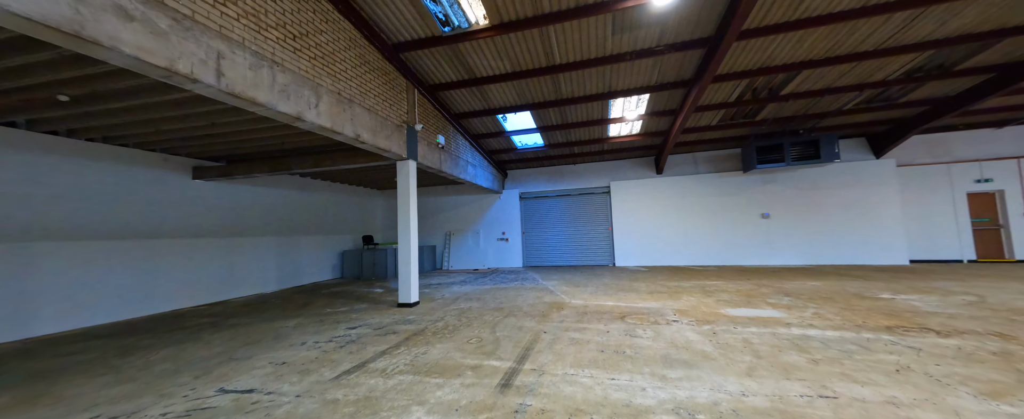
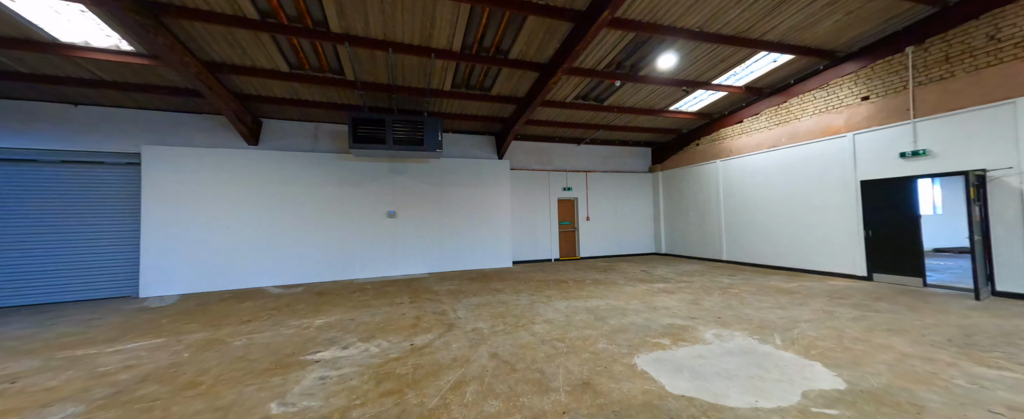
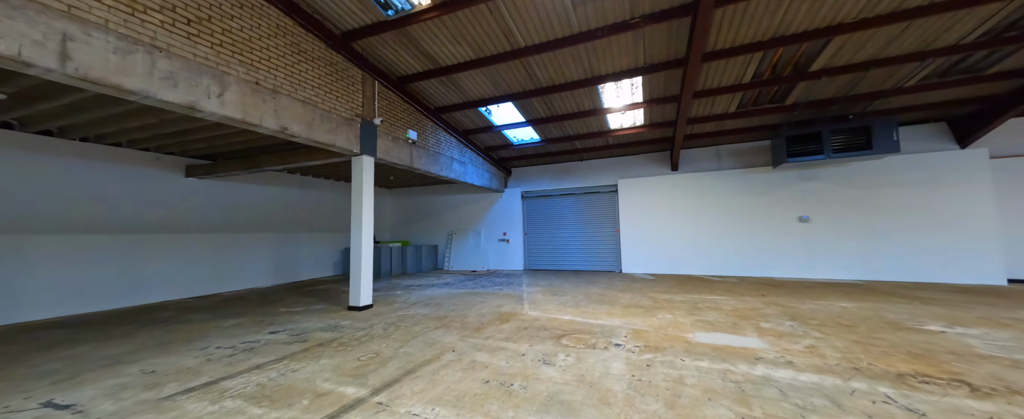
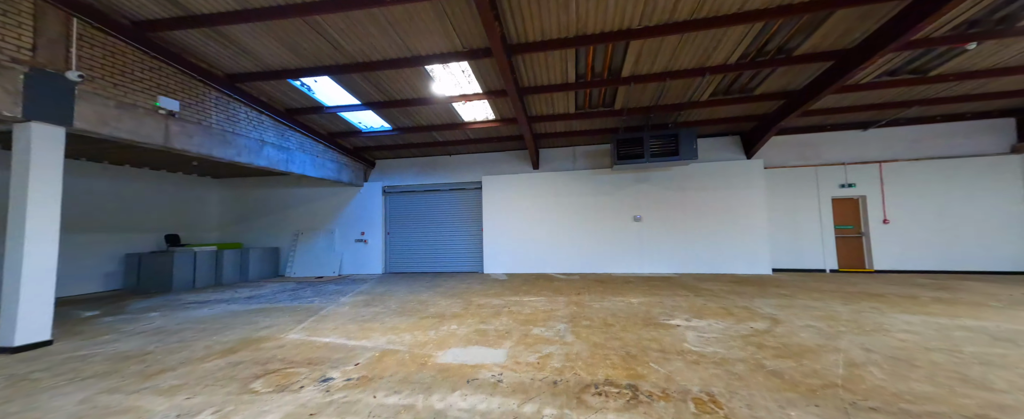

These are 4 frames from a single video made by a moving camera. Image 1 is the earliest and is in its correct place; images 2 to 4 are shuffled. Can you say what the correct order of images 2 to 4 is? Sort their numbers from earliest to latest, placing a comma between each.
3, 4, 2
